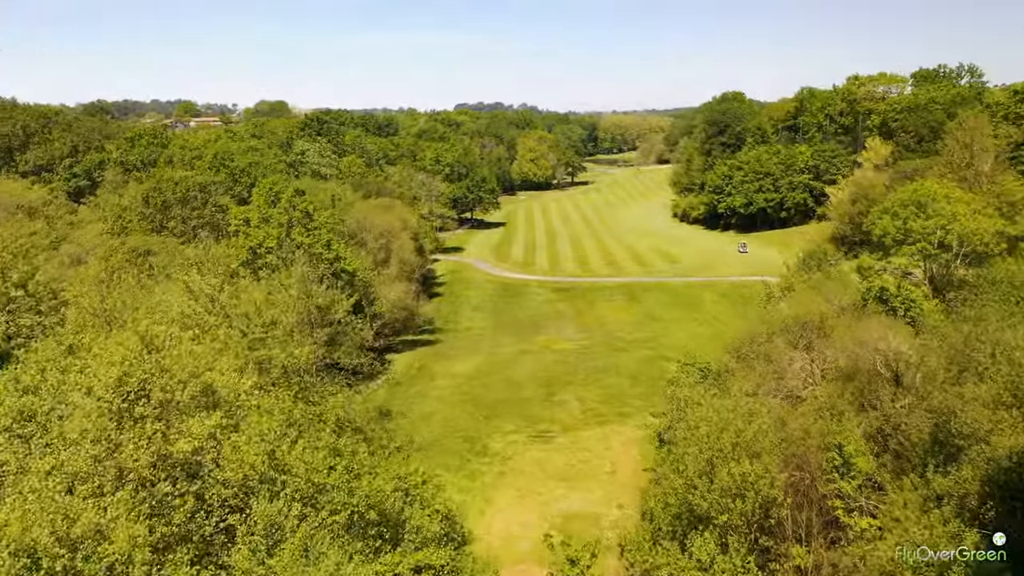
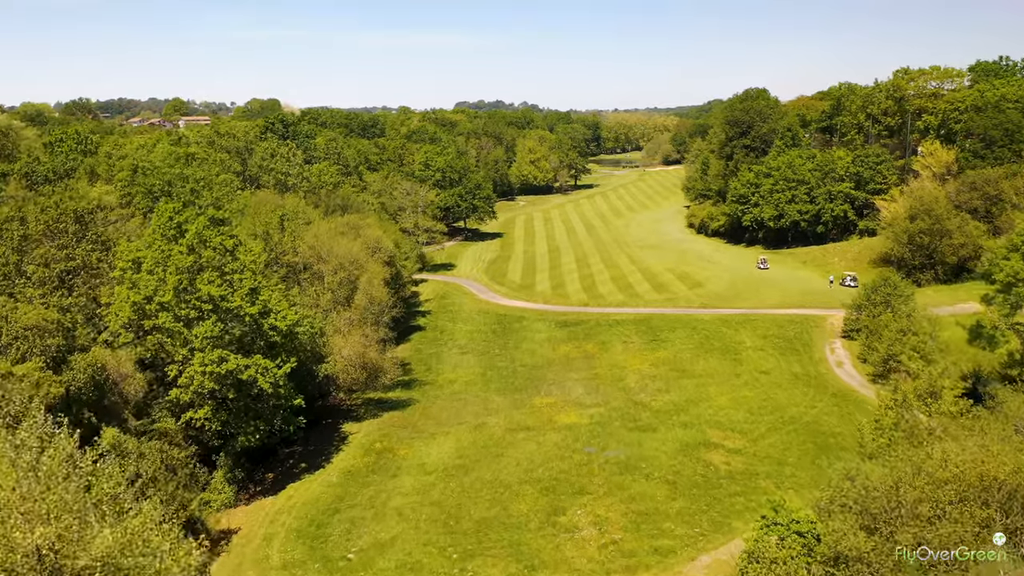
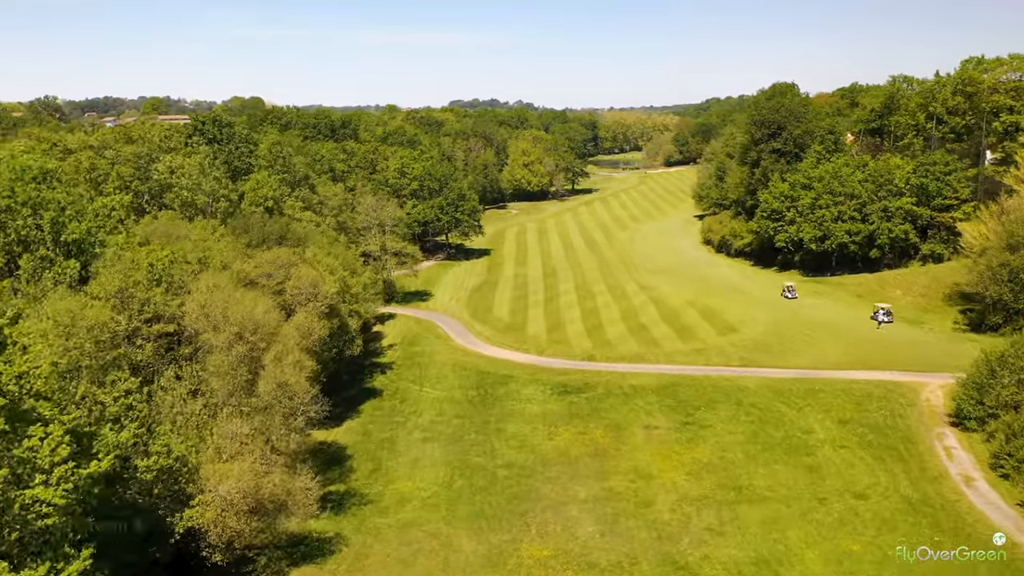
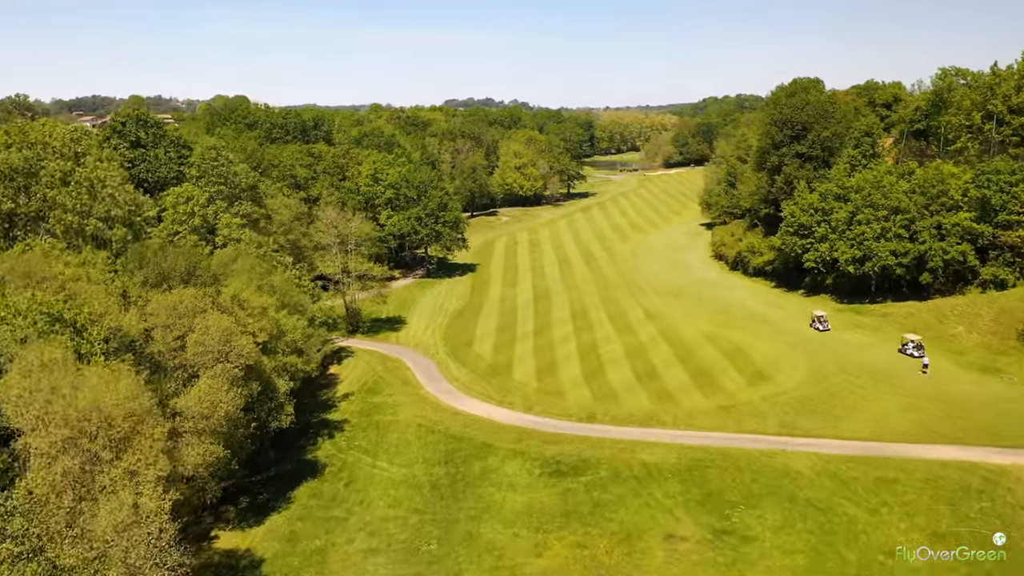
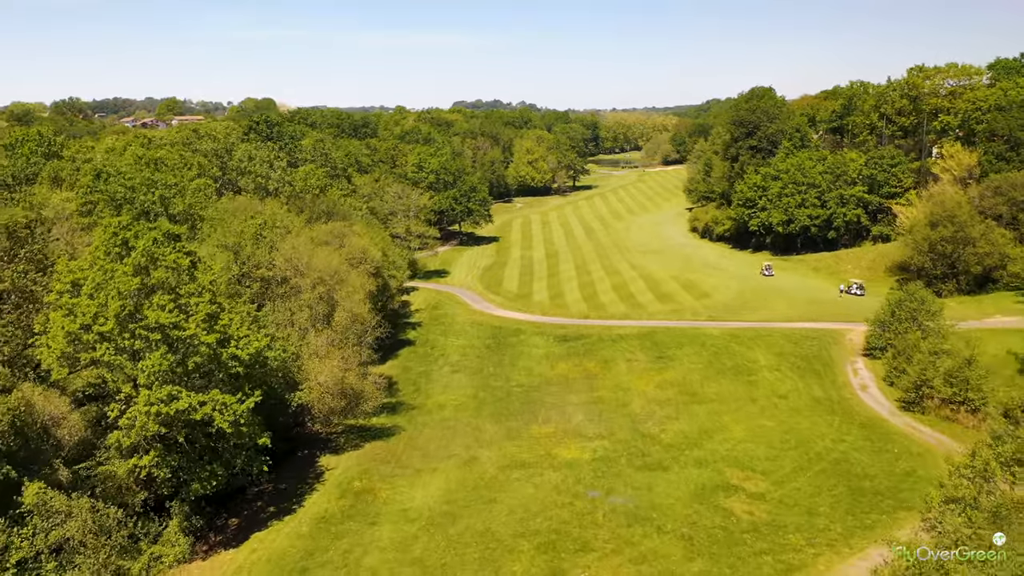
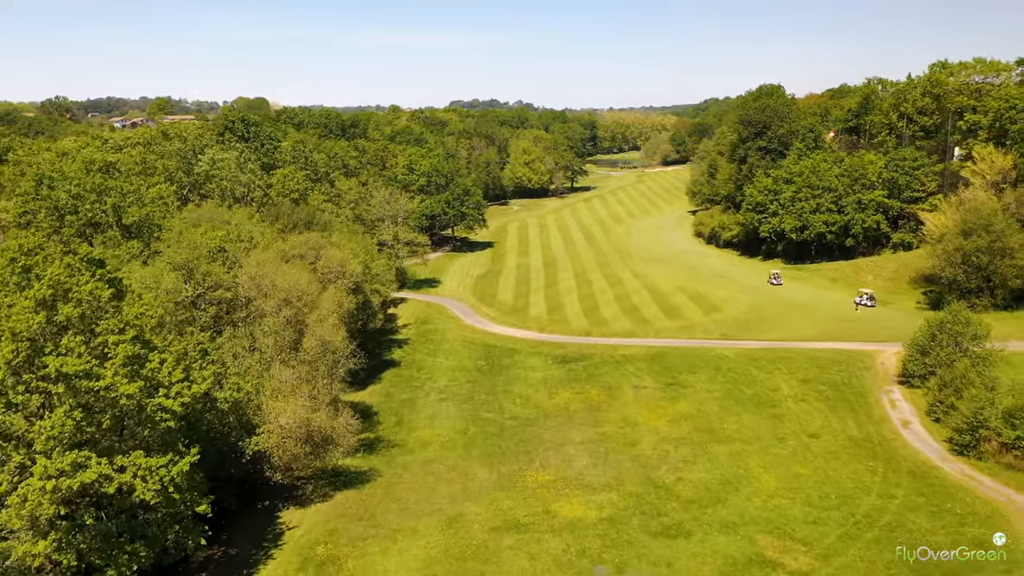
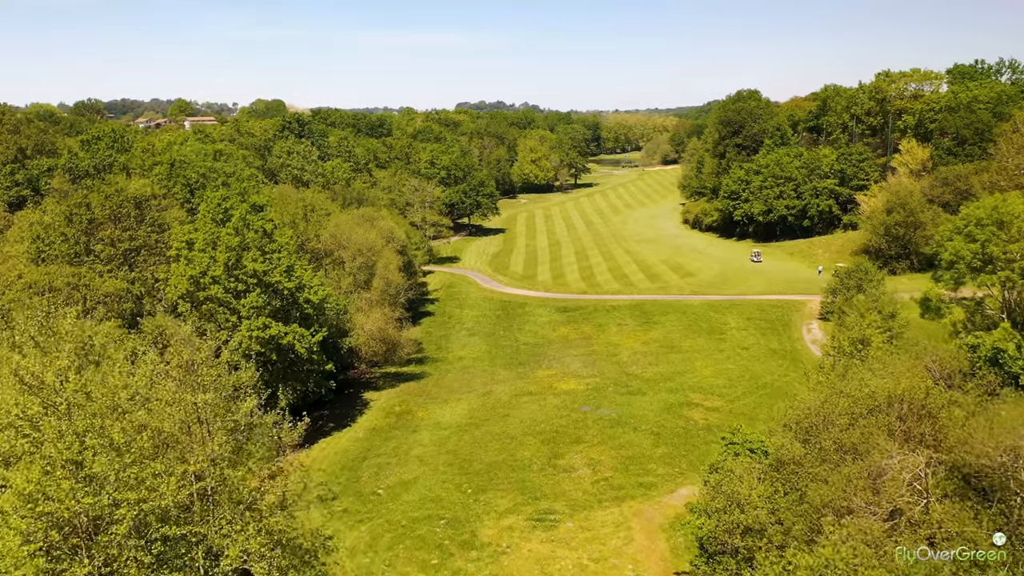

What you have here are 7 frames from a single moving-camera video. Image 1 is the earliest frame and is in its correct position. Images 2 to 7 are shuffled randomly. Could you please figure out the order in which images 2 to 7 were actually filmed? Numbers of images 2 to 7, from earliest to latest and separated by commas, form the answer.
7, 2, 5, 6, 3, 4
